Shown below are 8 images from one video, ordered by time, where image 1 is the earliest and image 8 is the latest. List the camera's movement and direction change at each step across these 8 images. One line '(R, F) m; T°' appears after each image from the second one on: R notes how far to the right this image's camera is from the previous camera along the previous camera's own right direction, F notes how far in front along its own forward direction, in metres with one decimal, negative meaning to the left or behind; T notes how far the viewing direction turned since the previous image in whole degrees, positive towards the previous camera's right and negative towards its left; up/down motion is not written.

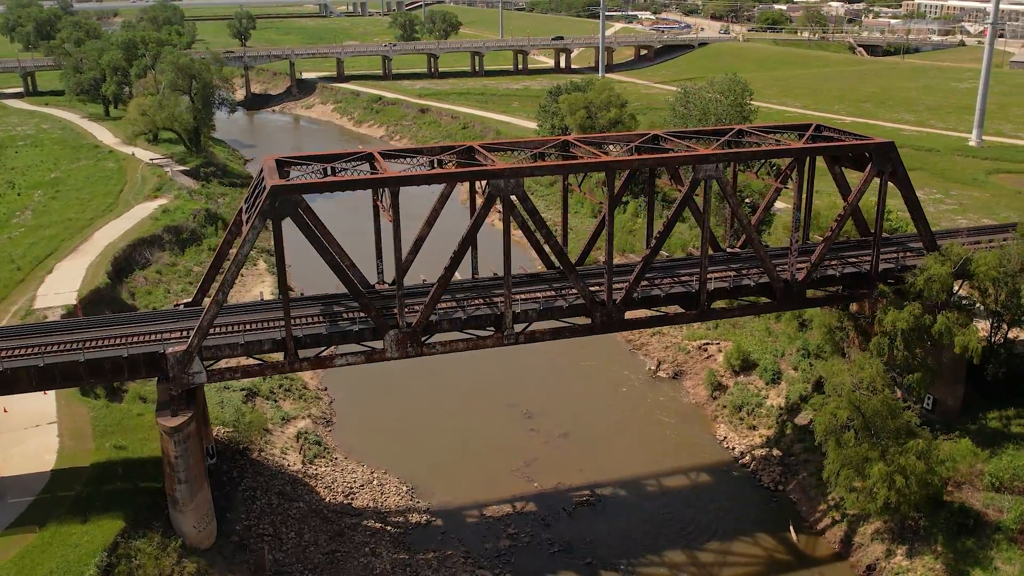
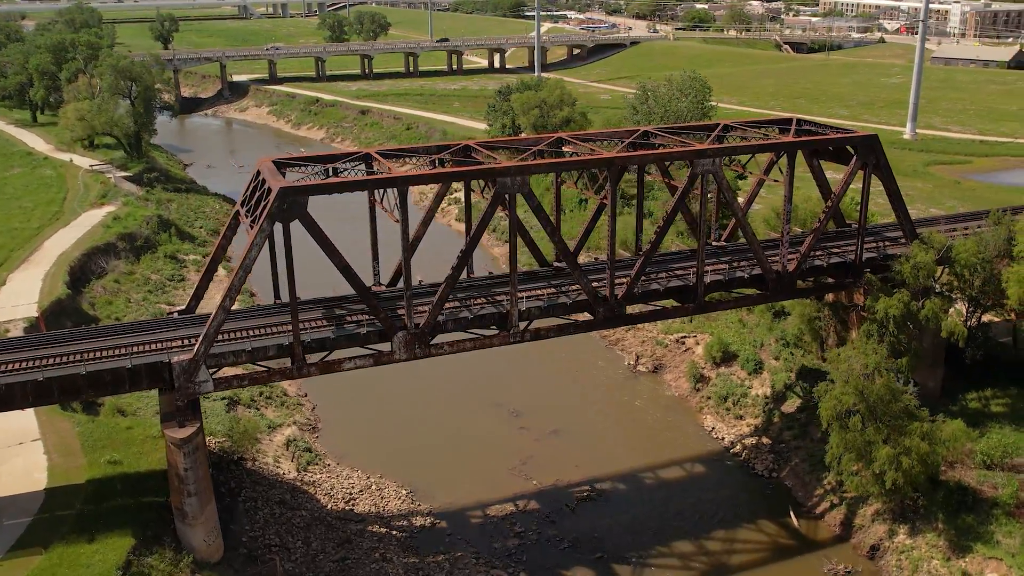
(-1.7, +0.1) m; +4°
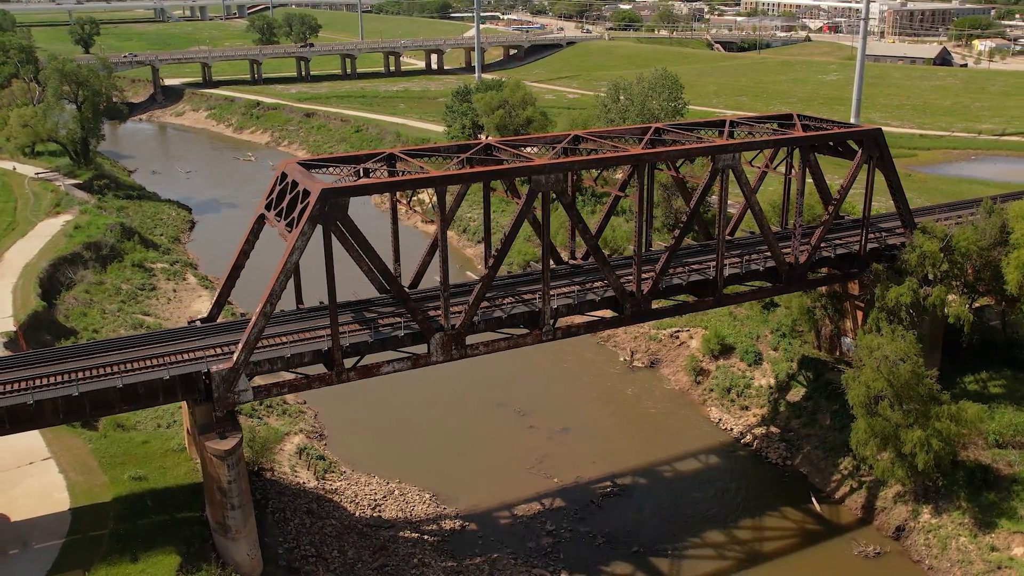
(-2.3, +0.2) m; +4°
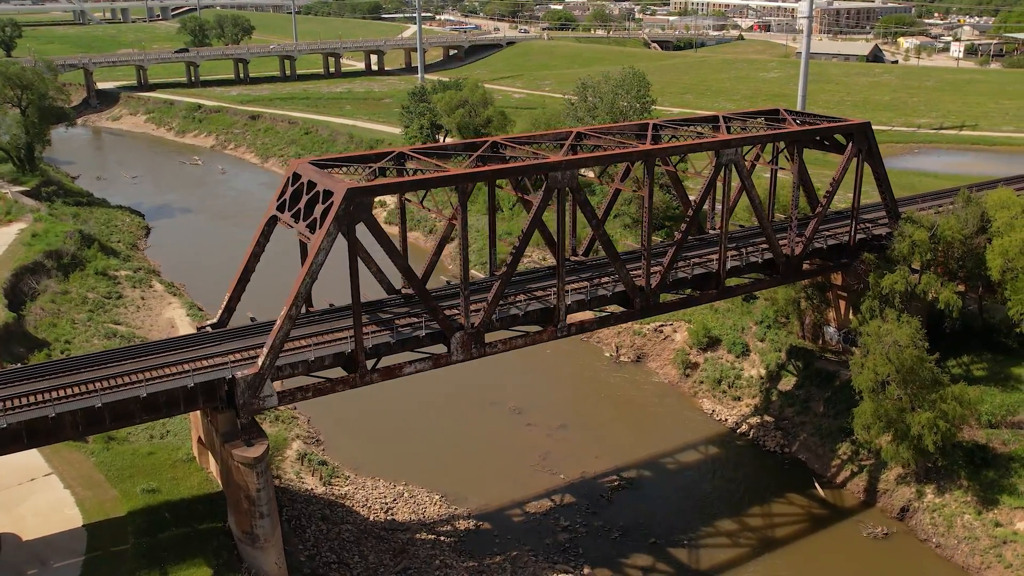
(-1.8, +0.1) m; +4°
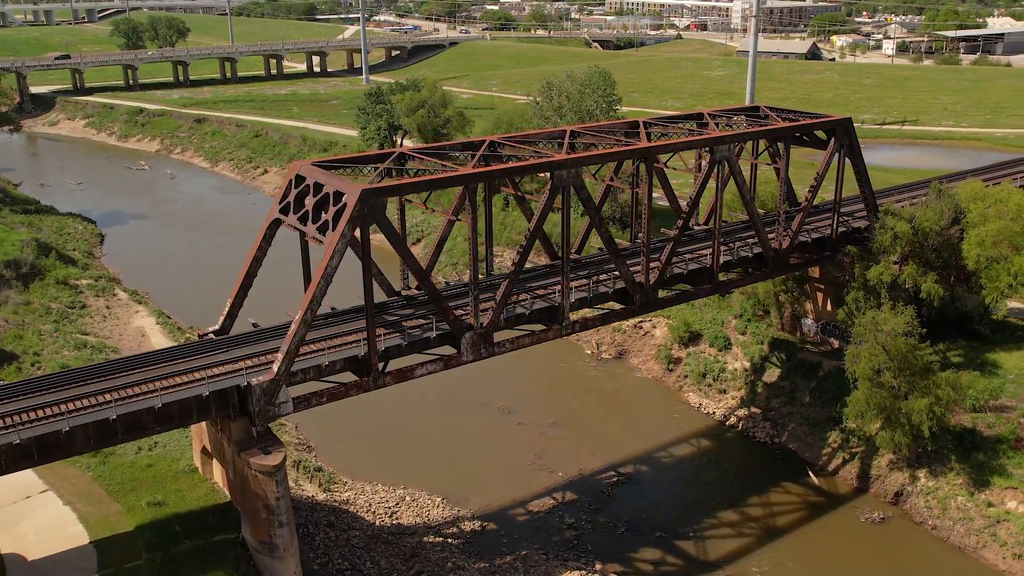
(-1.5, 0.0) m; +4°
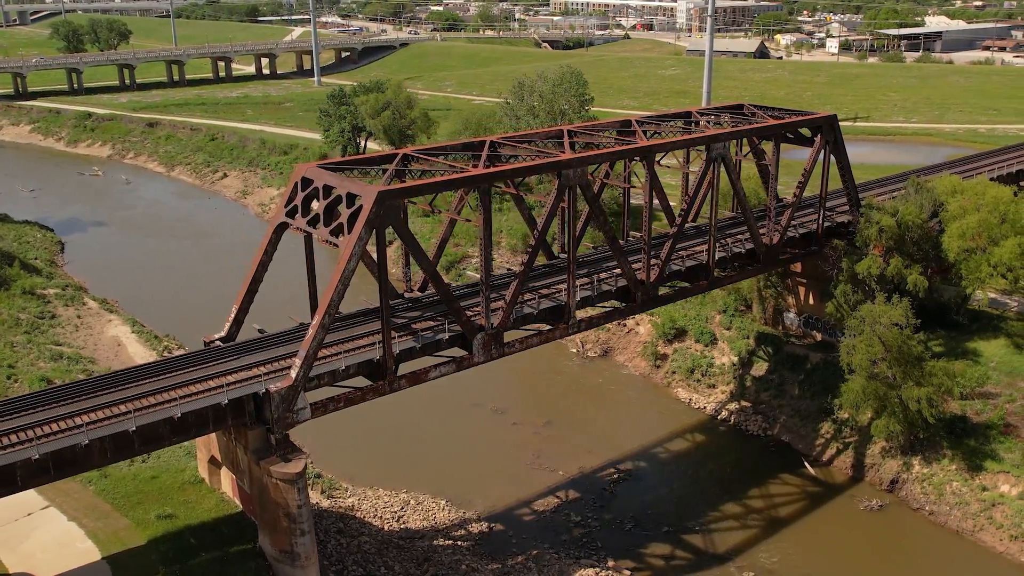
(-1.3, 0.0) m; +3°
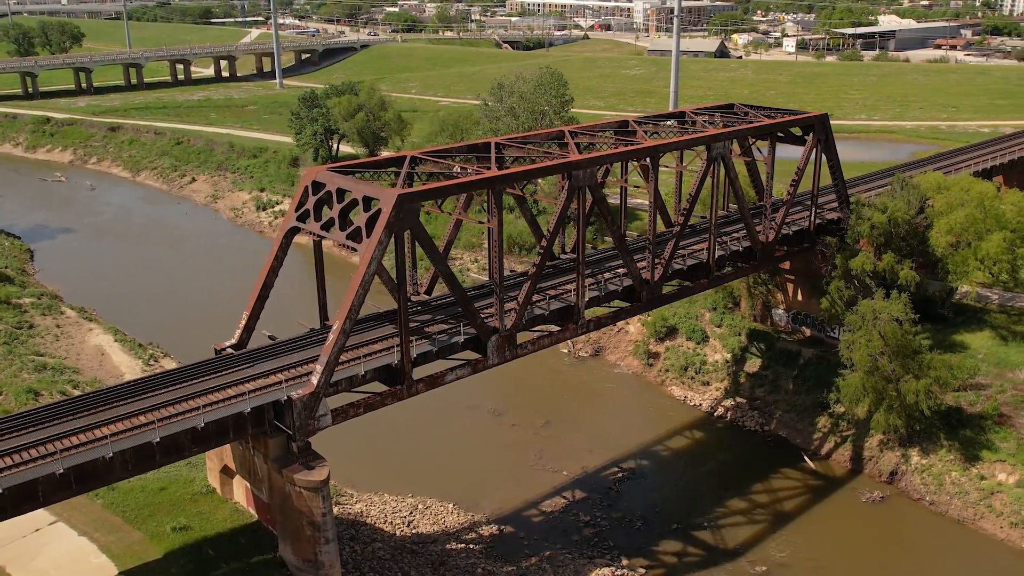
(-1.1, 0.0) m; +2°
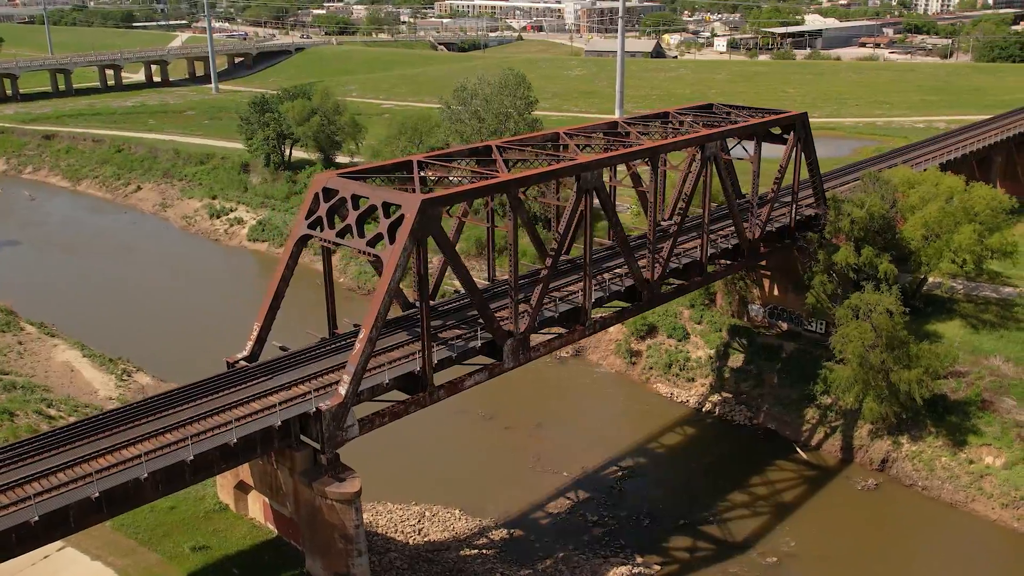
(-1.7, 0.0) m; +4°
